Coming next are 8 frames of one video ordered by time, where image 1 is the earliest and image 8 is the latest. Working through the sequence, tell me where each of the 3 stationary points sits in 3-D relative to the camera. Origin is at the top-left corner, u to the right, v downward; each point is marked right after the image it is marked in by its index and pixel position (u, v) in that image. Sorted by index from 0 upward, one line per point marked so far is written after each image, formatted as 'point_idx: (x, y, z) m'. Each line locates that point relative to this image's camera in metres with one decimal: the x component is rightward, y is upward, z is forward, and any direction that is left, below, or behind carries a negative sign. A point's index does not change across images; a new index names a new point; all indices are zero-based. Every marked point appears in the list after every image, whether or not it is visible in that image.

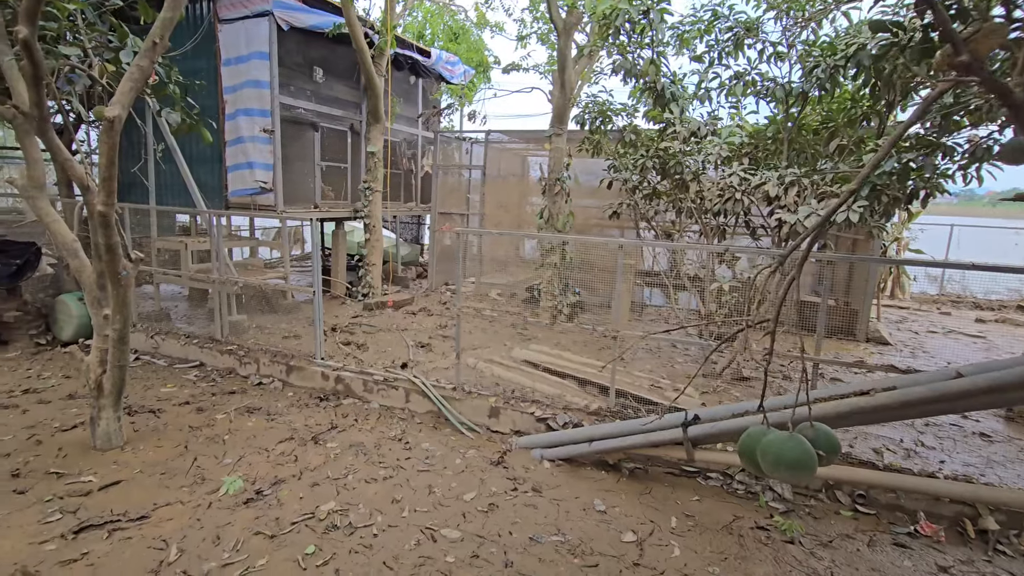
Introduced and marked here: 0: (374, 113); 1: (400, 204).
0: (-2.2, +2.8, +8.2) m
1: (-2.2, +1.7, +10.2) m
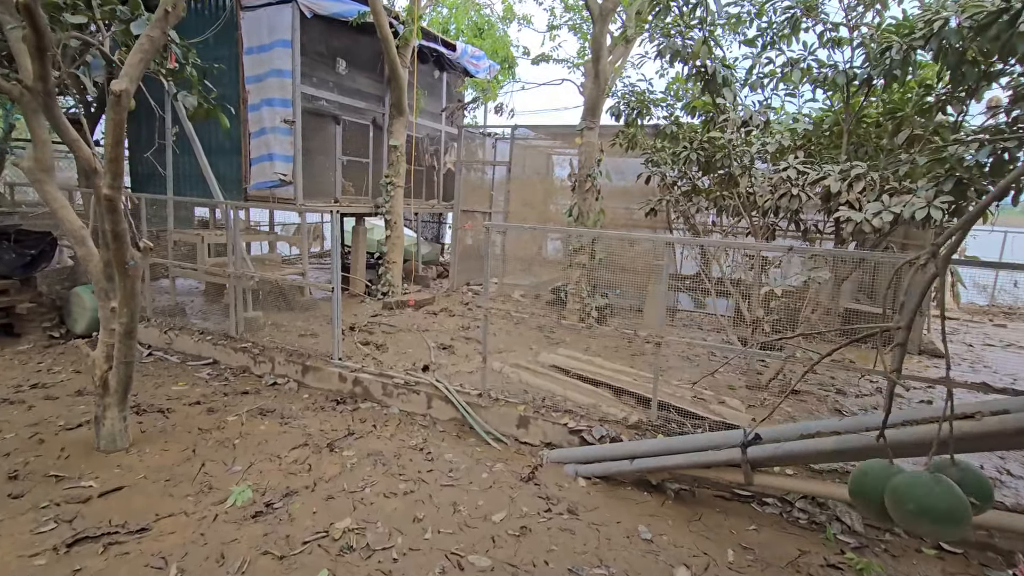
0: (-1.7, +2.8, +7.9) m
1: (-1.8, +1.7, +10.0) m
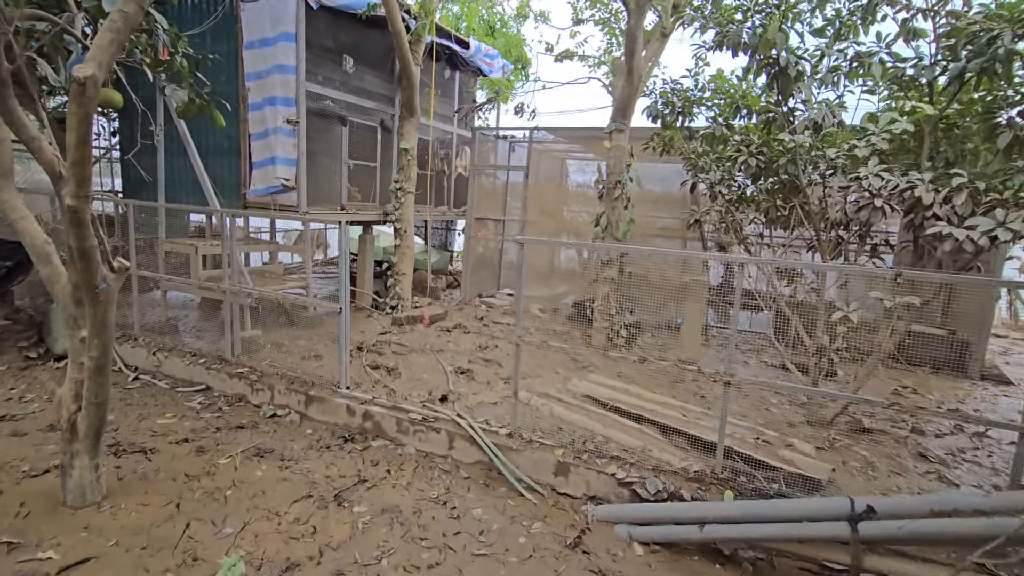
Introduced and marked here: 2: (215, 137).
0: (-1.5, +2.6, +7.4) m
1: (-1.5, +1.5, +9.4) m
2: (-3.9, +2.0, +6.8) m
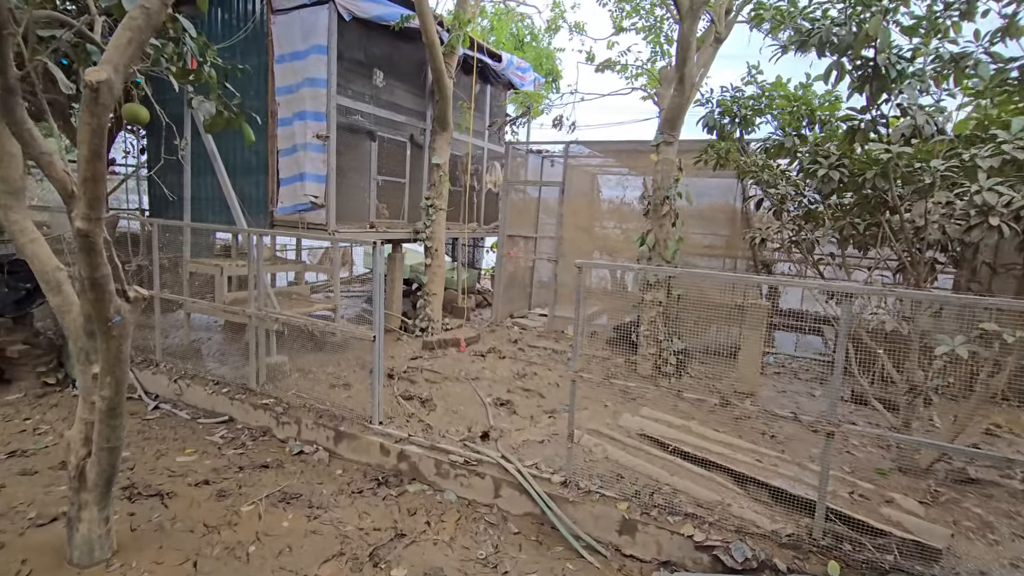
0: (-1.0, +2.3, +7.1) m
1: (-0.9, +1.1, +9.1) m
2: (-3.4, +1.7, +6.6) m
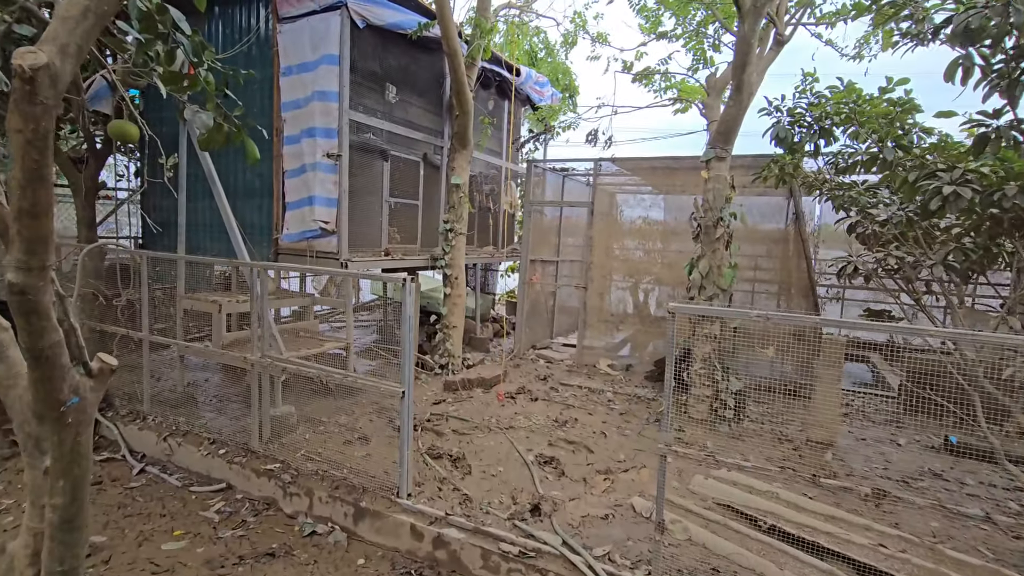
0: (-0.6, +1.9, +6.5) m
1: (-0.6, +0.6, +8.5) m
2: (-3.1, +1.3, +6.0) m
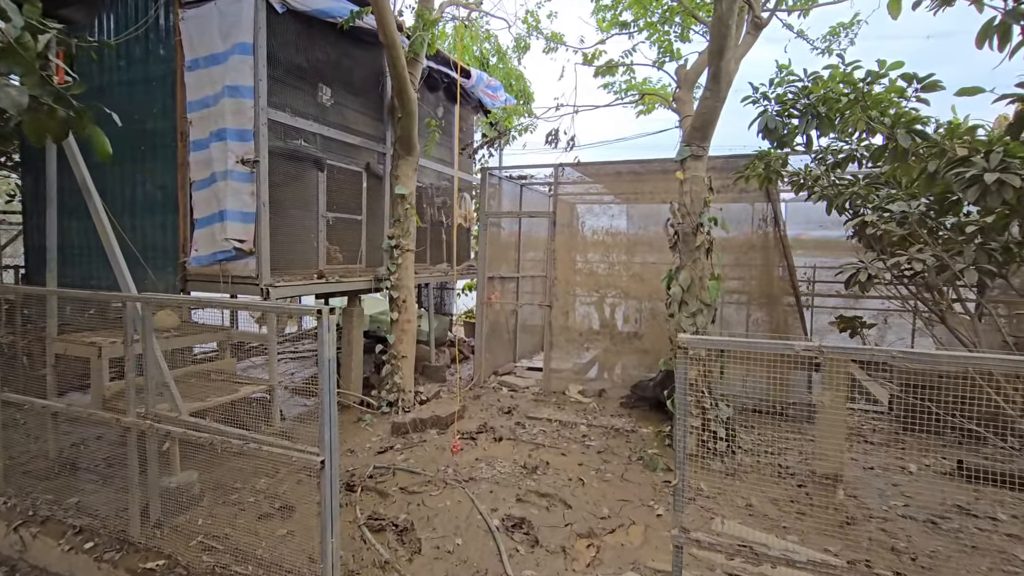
0: (-1.2, +1.6, +5.7) m
1: (-1.2, +0.3, +7.7) m
2: (-3.5, +1.0, +5.0) m
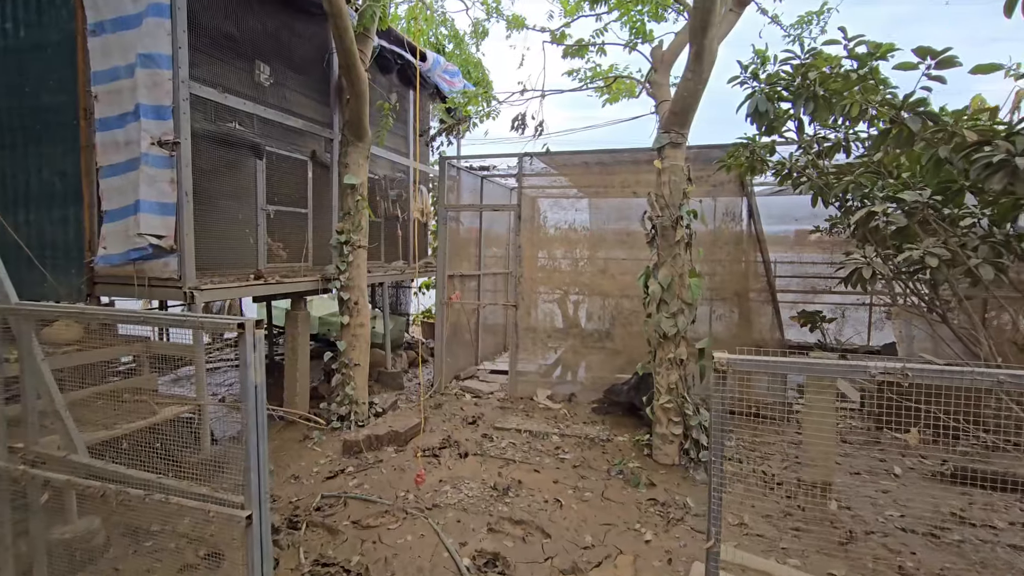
0: (-1.6, +1.6, +5.2) m
1: (-1.8, +0.3, +7.1) m
2: (-3.8, +0.9, +4.2) m
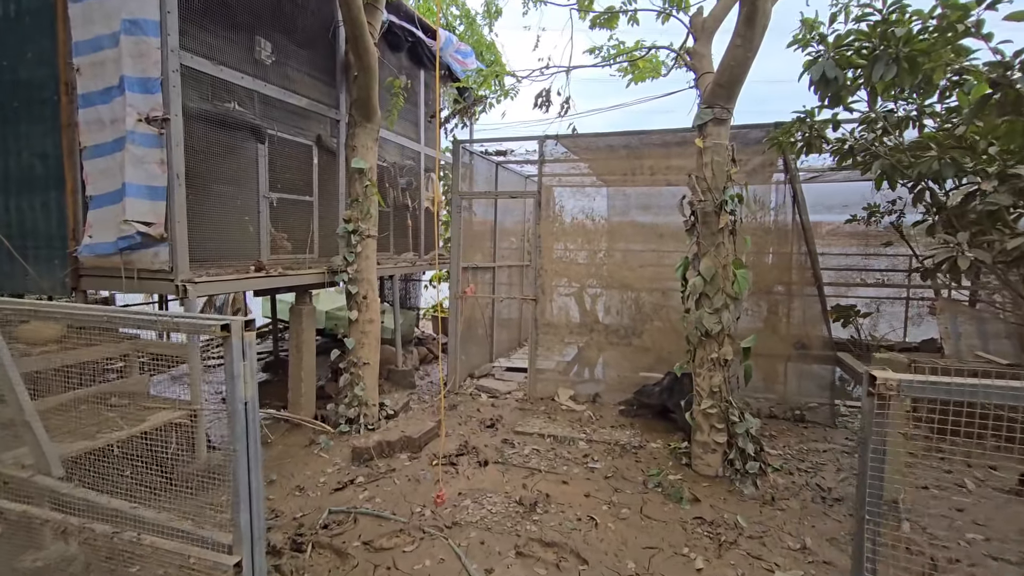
0: (-1.4, +1.7, +4.8) m
1: (-1.5, +0.4, +6.7) m
2: (-3.7, +1.0, +3.9) m
